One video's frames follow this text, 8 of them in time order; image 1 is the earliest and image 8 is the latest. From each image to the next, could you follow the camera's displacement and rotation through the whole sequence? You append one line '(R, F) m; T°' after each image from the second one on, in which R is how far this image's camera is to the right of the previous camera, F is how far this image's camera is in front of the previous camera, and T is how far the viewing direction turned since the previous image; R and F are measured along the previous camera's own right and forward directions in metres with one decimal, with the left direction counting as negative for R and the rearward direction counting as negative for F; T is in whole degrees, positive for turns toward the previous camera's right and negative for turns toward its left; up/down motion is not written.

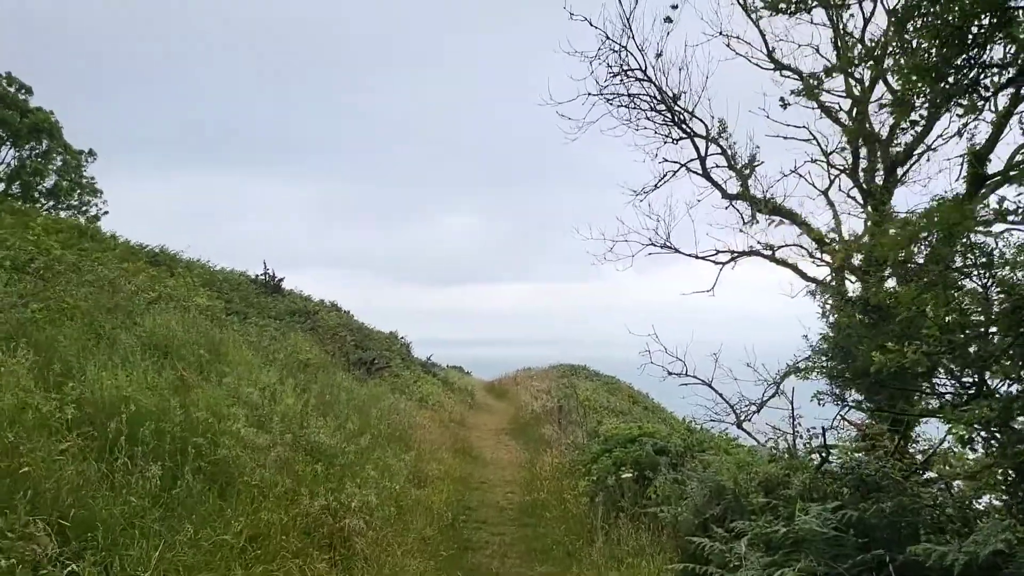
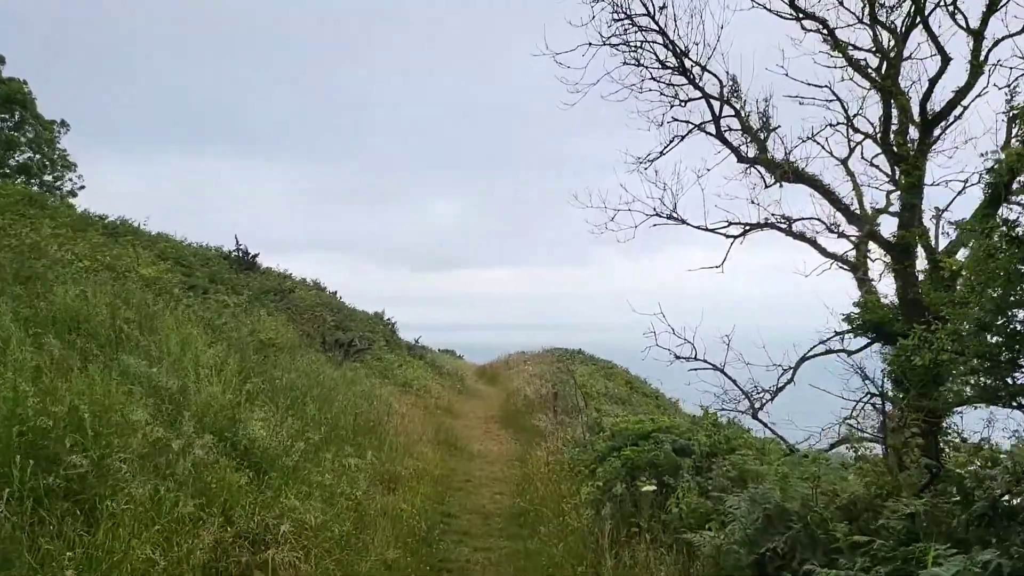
(0.0, +1.3) m; +1°
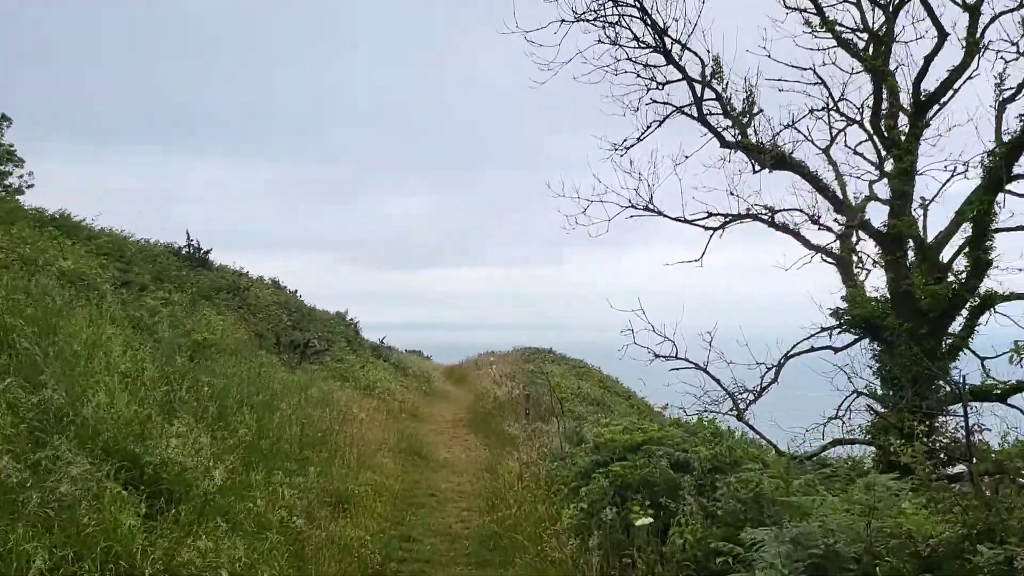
(0.0, +0.8) m; +3°
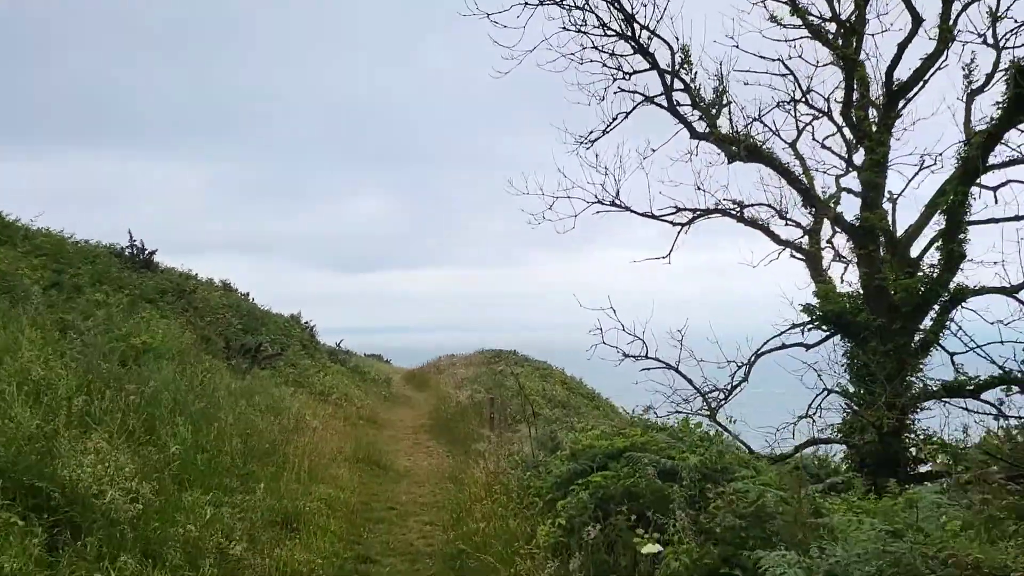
(0.0, +0.5) m; +3°
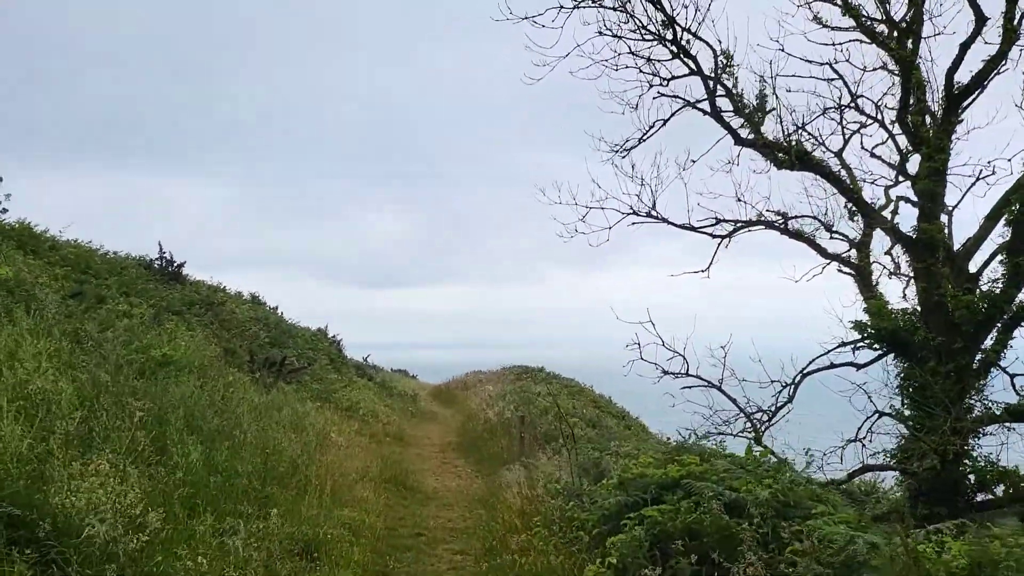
(-0.1, +0.4) m; -2°
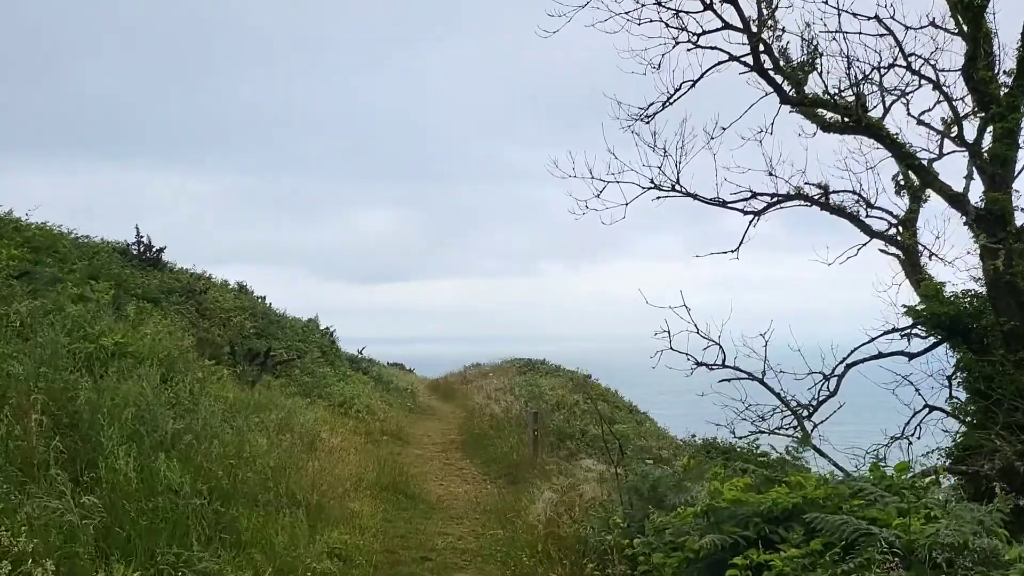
(-0.2, +1.1) m; +1°
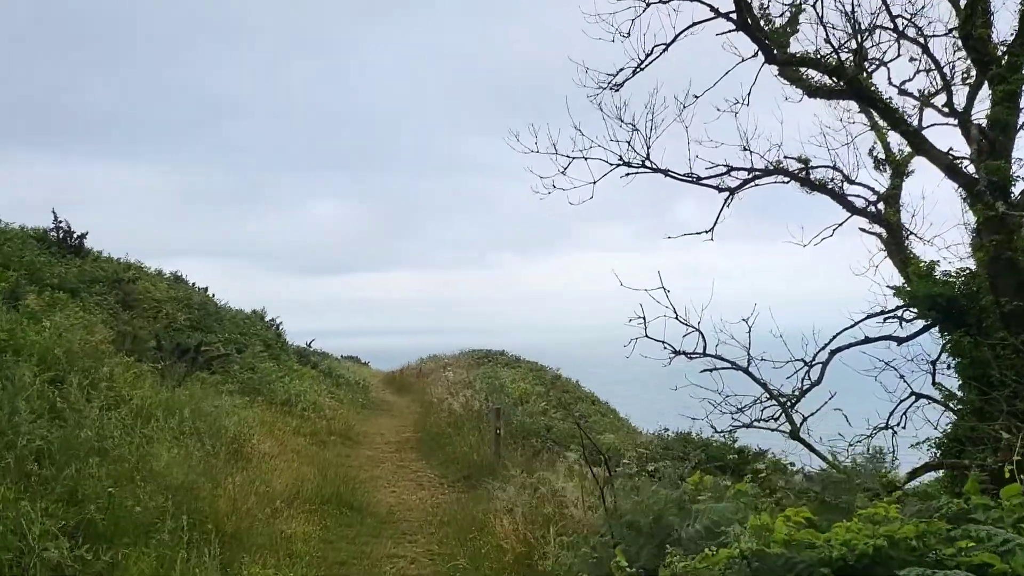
(0.0, +0.9) m; +4°
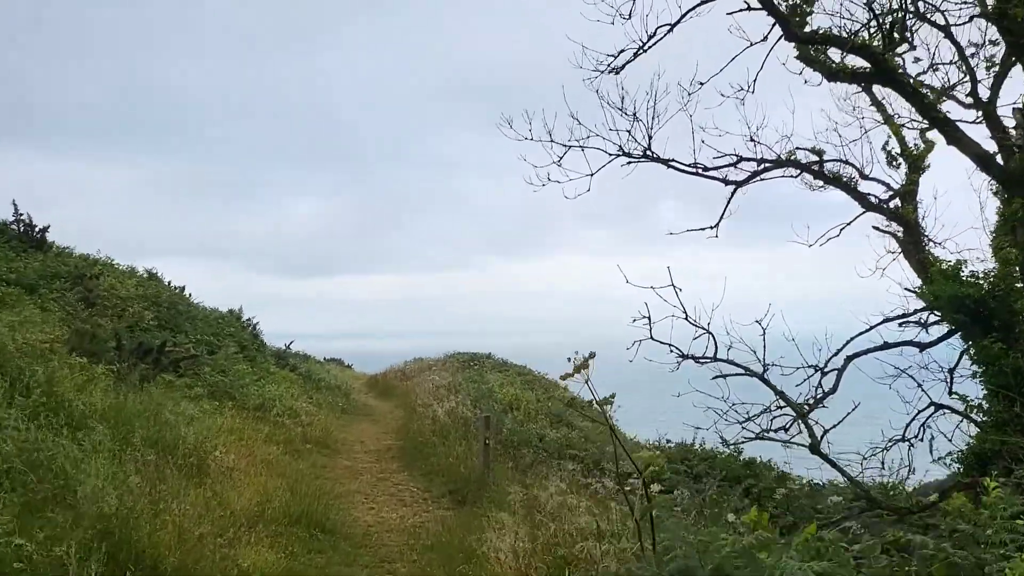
(-0.1, +0.7) m; +1°
